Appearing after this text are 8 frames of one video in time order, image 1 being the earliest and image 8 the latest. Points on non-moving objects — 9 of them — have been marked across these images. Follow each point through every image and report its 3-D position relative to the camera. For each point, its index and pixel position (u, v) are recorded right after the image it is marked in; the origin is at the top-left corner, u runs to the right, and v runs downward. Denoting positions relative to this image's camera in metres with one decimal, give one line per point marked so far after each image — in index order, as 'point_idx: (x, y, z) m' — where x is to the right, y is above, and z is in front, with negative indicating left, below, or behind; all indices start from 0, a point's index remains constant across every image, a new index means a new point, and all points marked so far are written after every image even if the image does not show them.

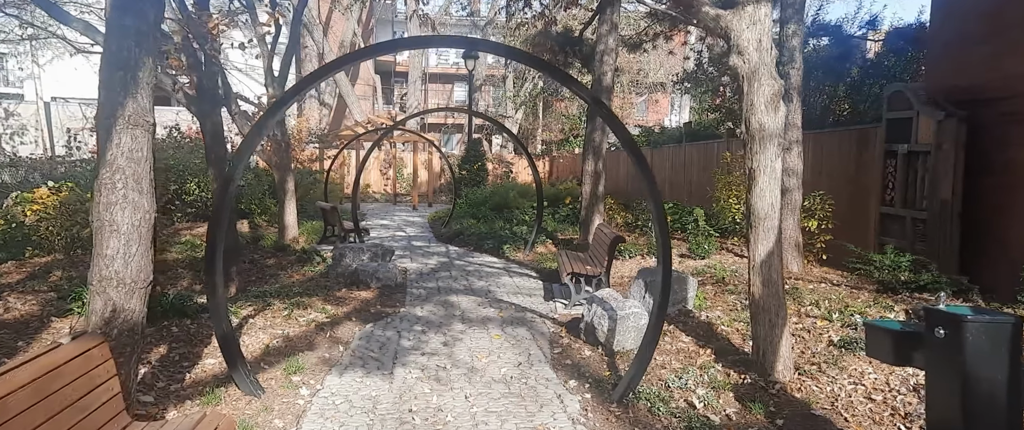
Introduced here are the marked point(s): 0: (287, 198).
0: (-4.1, +0.3, +8.4) m
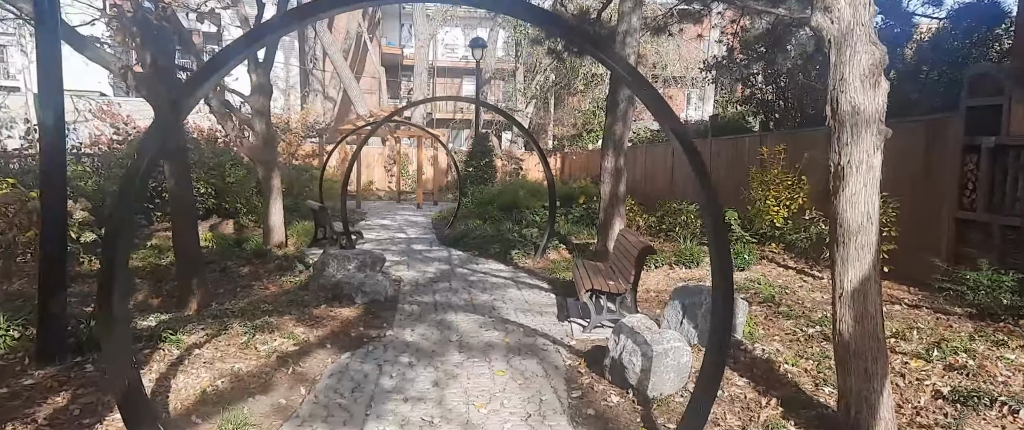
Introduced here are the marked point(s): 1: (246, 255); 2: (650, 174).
0: (-3.9, +0.3, +7.6) m
1: (-3.6, -0.6, +6.3) m
2: (+3.8, +1.2, +13.3) m
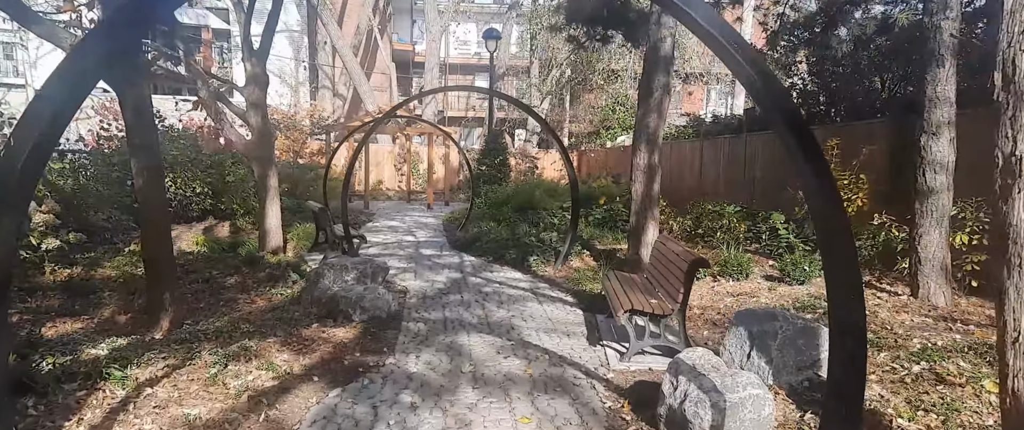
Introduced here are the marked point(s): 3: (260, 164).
0: (-3.6, +0.3, +6.9) m
1: (-3.4, -0.6, +5.7) m
2: (+4.3, +1.2, +12.4) m
3: (-3.7, +0.8, +6.9) m
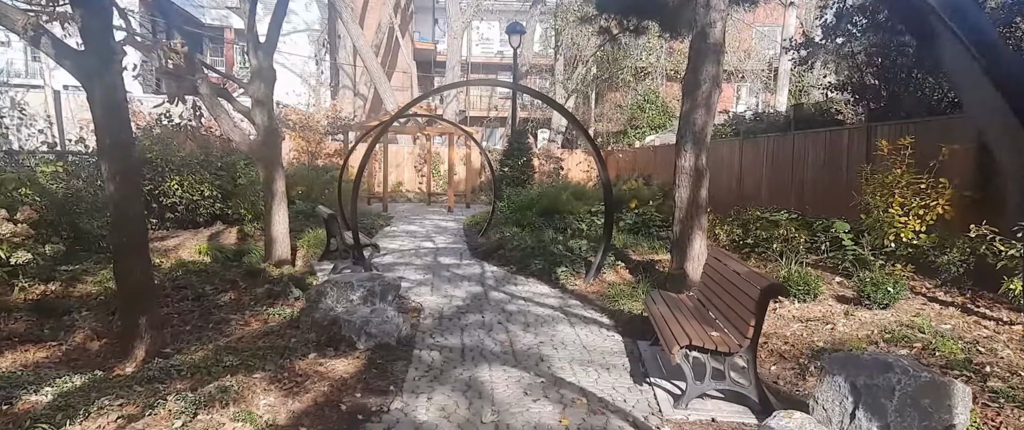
0: (-3.3, +0.2, +6.4) m
1: (-3.1, -0.7, +5.2) m
2: (+4.9, +1.0, +11.6) m
3: (-3.4, +0.7, +6.4) m
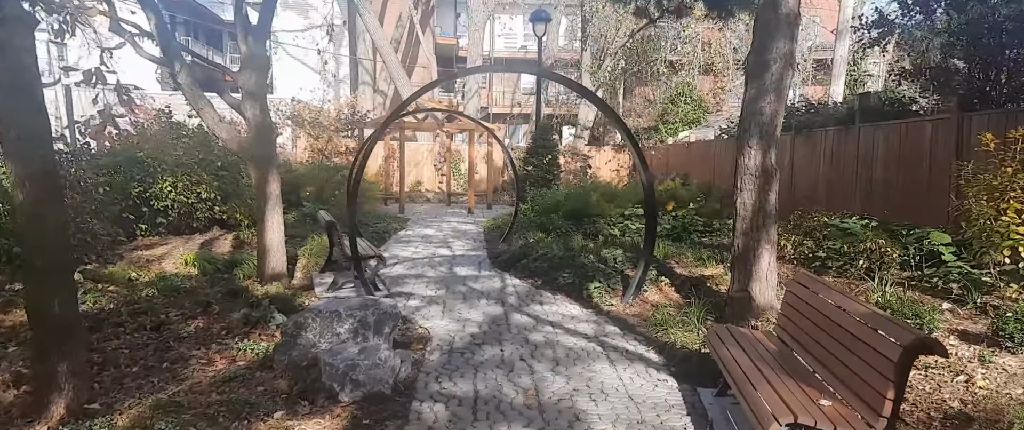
0: (-3.0, +0.1, +5.7) m
1: (-2.9, -0.8, +4.4) m
2: (+5.4, +1.0, +10.4) m
3: (-3.1, +0.6, +5.6) m
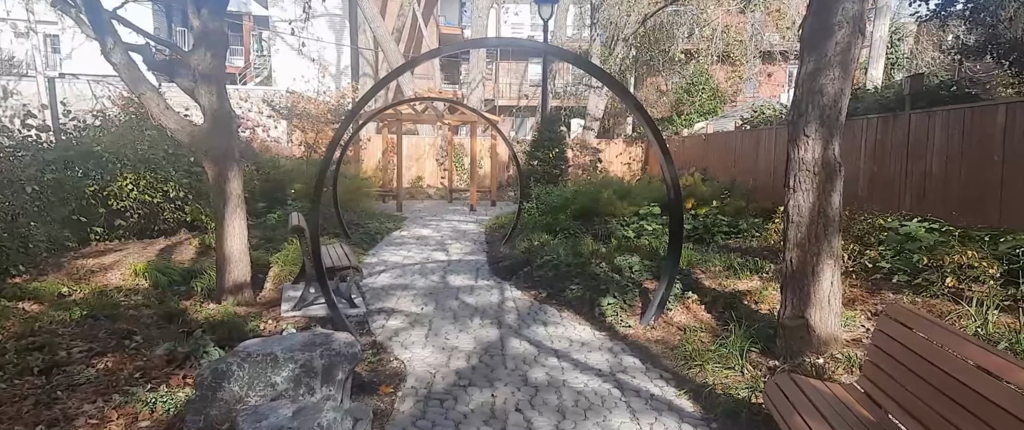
0: (-3.0, +0.1, +4.9) m
1: (-2.9, -0.8, +3.6) m
2: (+5.5, +1.0, +9.5) m
3: (-3.1, +0.5, +4.8) m
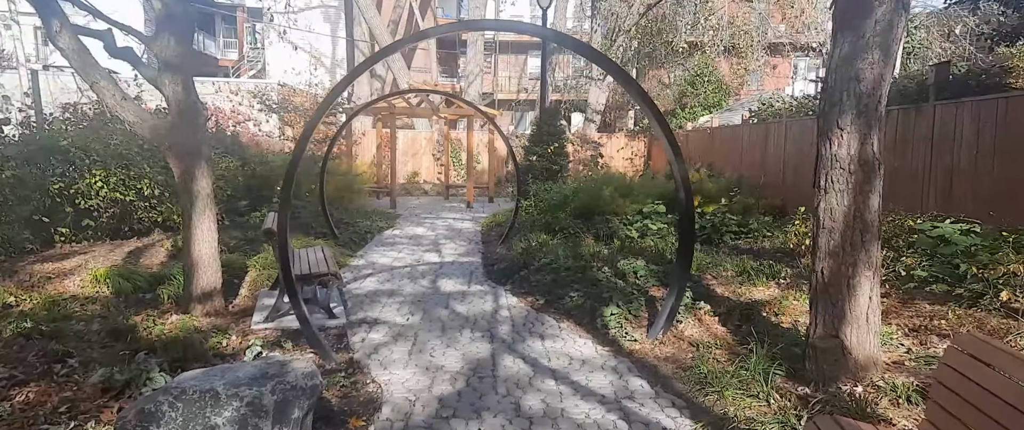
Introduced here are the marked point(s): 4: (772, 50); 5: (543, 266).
0: (-3.0, 0.0, +4.5) m
1: (-2.9, -0.8, +3.2) m
2: (+5.4, +1.0, +9.0) m
3: (-3.1, +0.5, +4.4) m
4: (+10.3, +6.5, +18.4) m
5: (+0.4, -0.6, +5.9) m
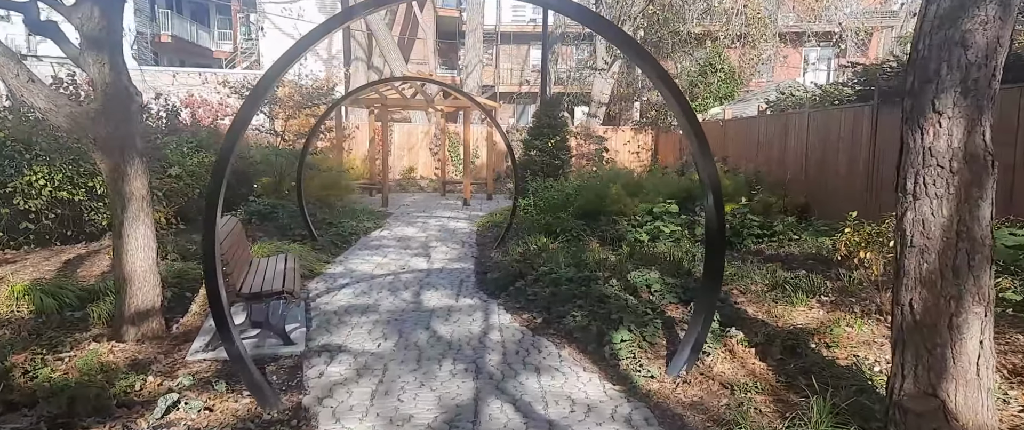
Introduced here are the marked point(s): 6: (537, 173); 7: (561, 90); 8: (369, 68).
0: (-3.1, 0.0, +3.7) m
1: (-3.0, -0.9, +2.5) m
2: (+5.4, +1.1, +8.2) m
3: (-3.2, +0.5, +3.7) m
4: (+10.3, +6.7, +17.5) m
5: (+0.3, -0.7, +5.1) m
6: (+0.6, +1.0, +10.8) m
7: (+2.0, +5.2, +19.0) m
8: (-5.8, +5.9, +18.3) m
